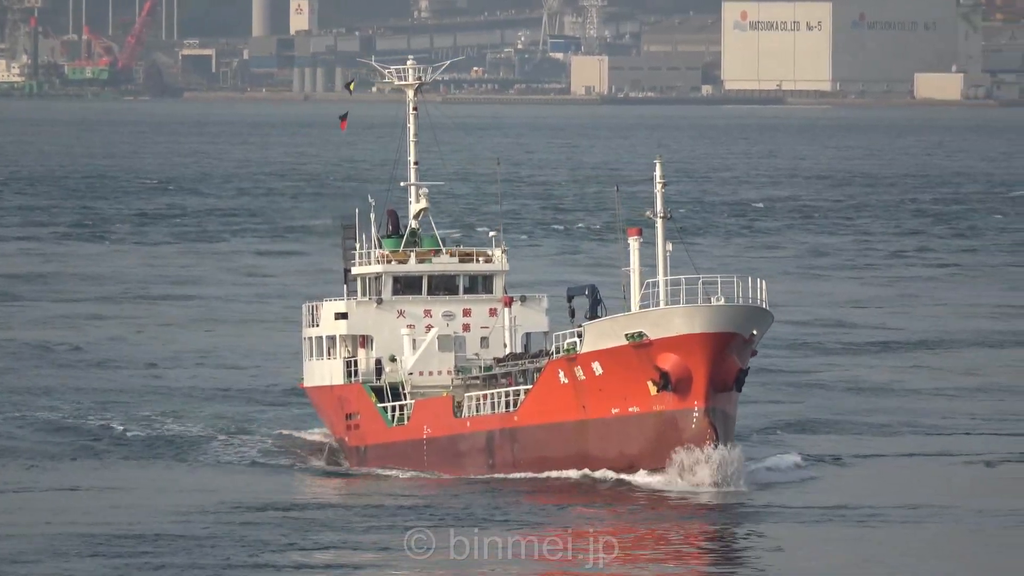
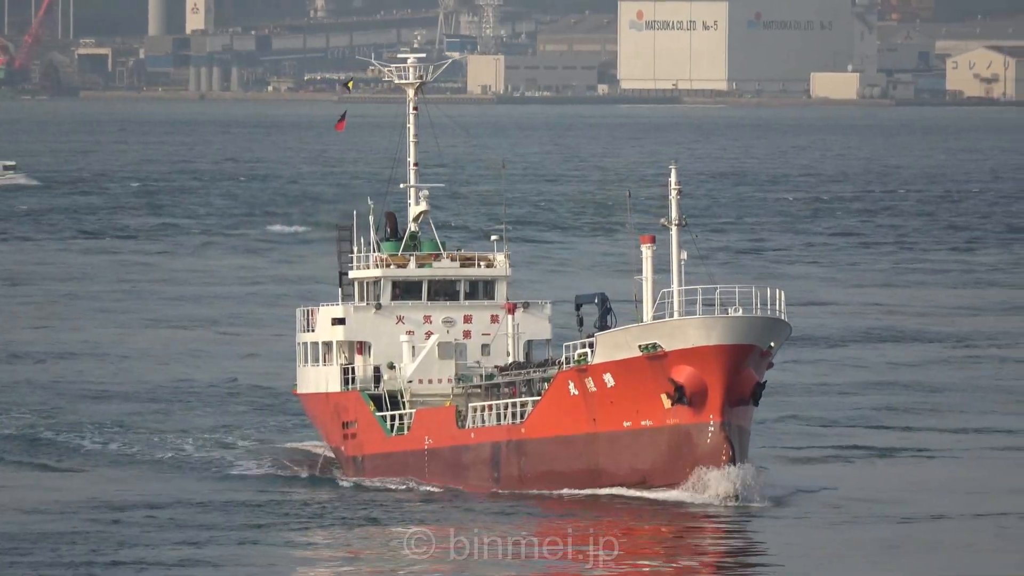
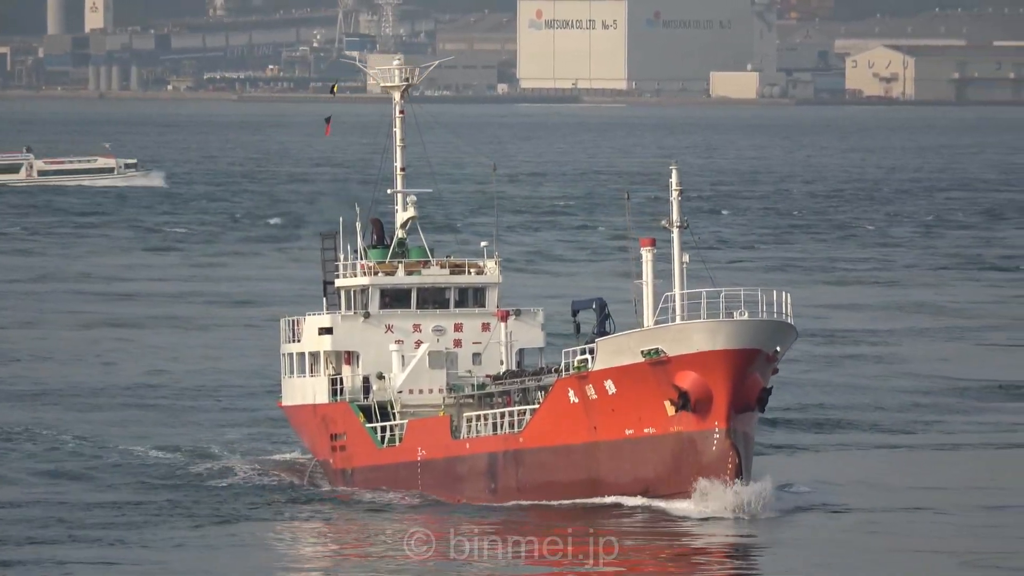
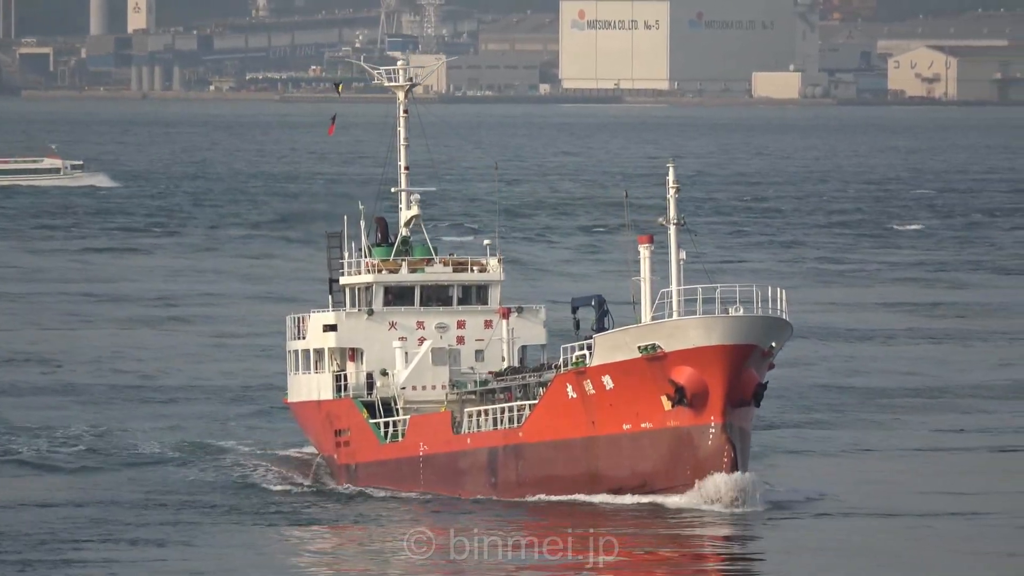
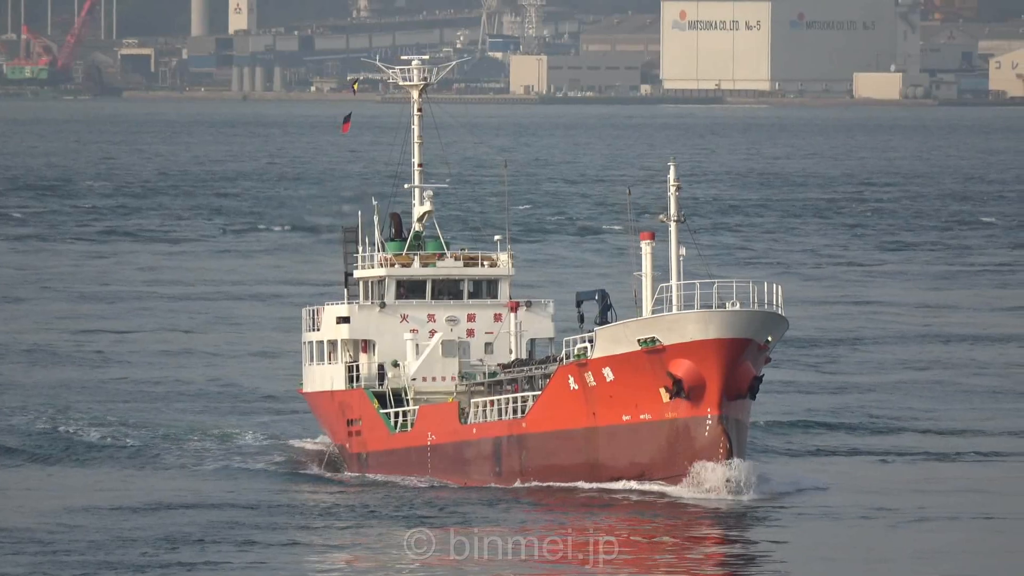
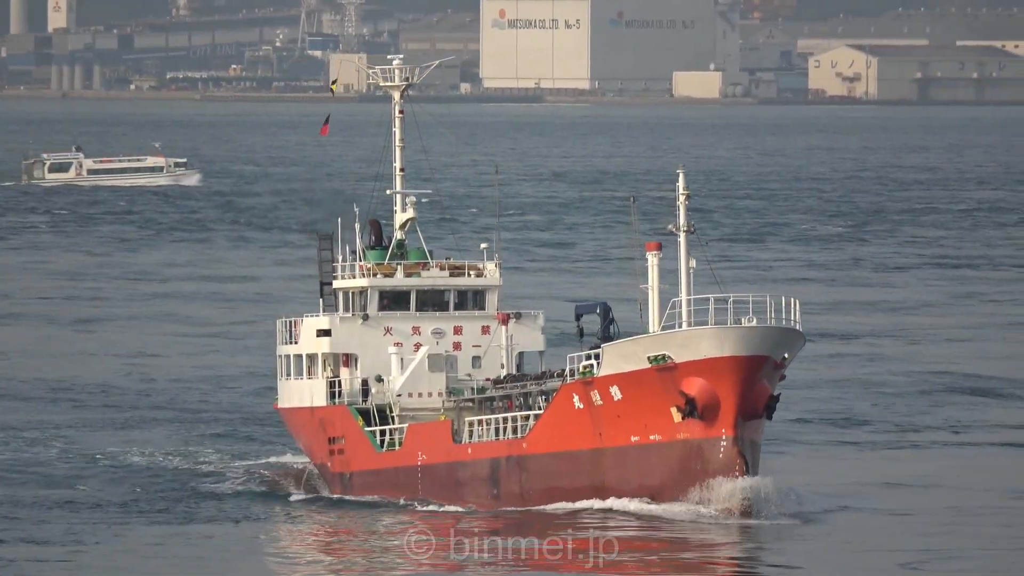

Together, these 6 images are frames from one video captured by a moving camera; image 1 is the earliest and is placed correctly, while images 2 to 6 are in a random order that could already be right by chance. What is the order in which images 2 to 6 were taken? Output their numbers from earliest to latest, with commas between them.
5, 2, 4, 3, 6
